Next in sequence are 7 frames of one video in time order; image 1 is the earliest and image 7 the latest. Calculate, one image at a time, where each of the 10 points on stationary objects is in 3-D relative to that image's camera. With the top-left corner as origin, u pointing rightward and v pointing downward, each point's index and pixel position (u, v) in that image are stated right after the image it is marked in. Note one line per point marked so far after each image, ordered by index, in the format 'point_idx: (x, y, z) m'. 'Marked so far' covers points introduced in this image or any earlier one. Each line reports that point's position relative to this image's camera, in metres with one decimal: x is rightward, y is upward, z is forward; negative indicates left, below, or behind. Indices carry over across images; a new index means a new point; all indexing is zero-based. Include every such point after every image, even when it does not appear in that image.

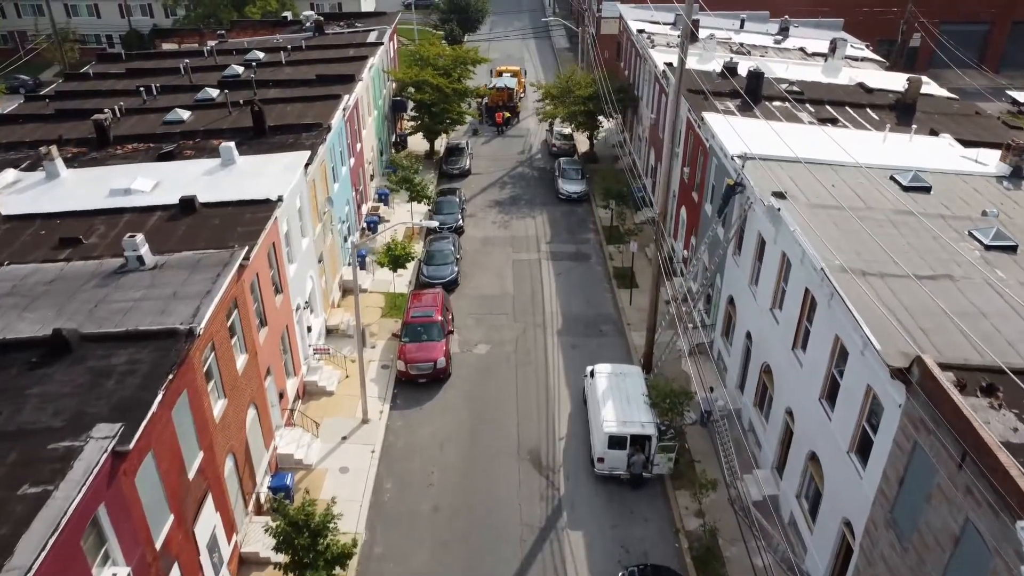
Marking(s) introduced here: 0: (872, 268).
0: (+4.7, +0.3, +14.6) m
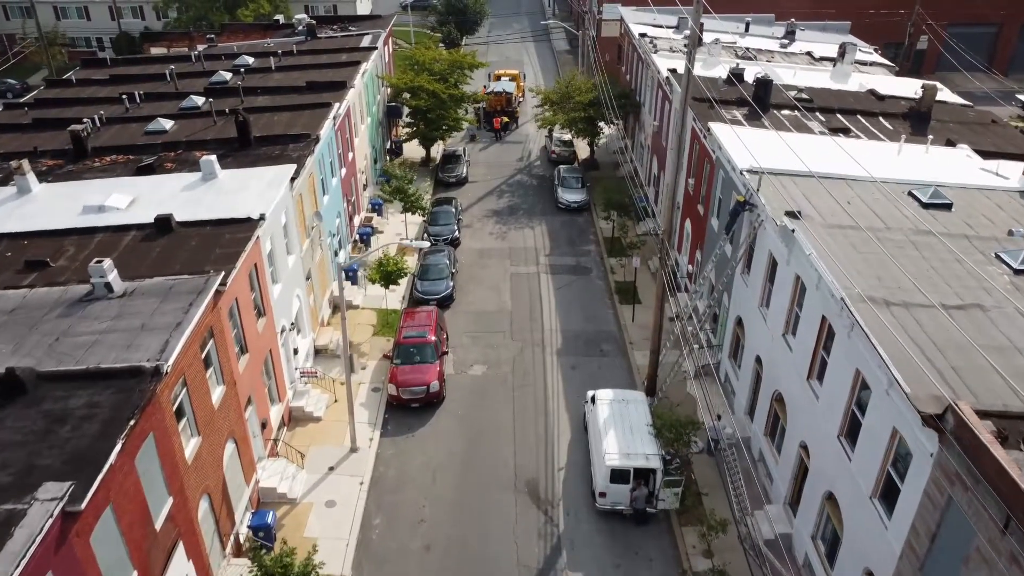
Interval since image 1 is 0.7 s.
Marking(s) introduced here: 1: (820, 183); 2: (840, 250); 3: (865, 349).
0: (+4.7, -0.1, +13.5) m
1: (+5.1, +1.7, +18.3) m
2: (+4.5, +0.5, +15.1) m
3: (+4.1, -0.7, +12.9) m
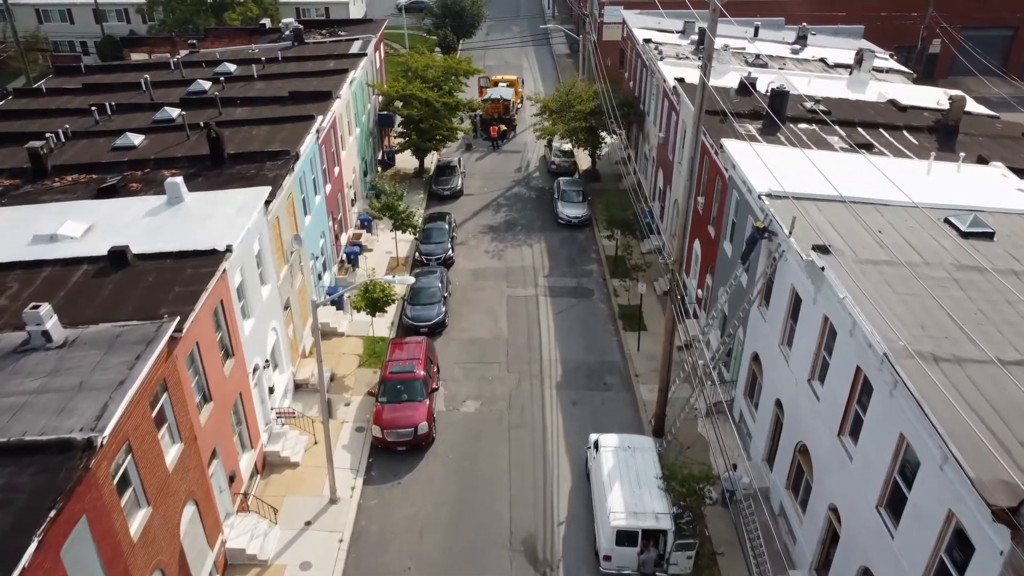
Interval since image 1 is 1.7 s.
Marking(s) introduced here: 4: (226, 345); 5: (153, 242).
0: (+4.6, -0.7, +11.8) m
1: (+5.0, +1.2, +16.6) m
2: (+4.4, 0.0, +13.4) m
3: (+4.0, -1.3, +11.2) m
4: (-4.1, -0.8, +16.1) m
5: (-5.2, +0.7, +16.2) m
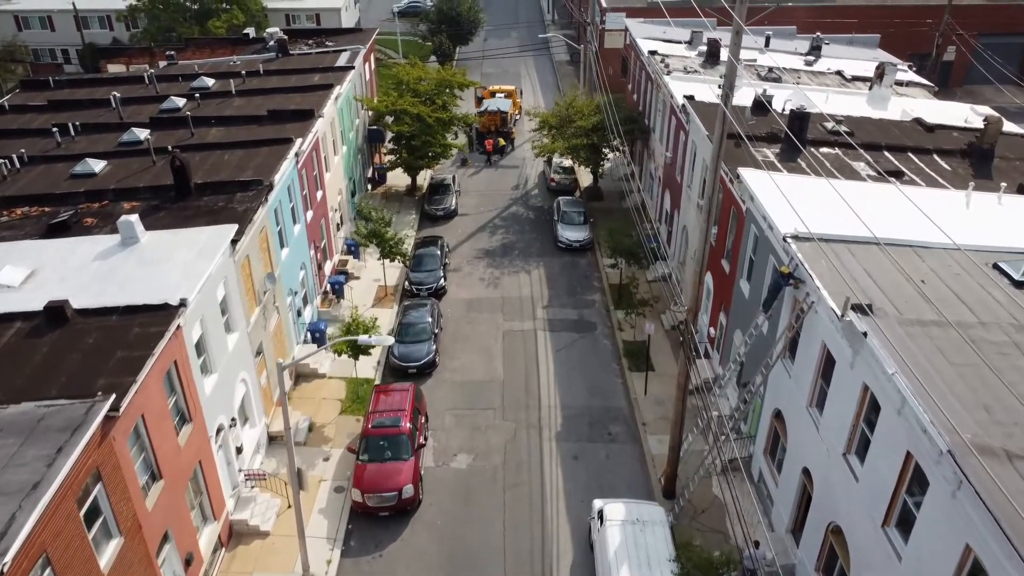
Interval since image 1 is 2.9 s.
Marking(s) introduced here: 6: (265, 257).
0: (+4.5, -1.4, +9.9) m
1: (+4.9, +0.5, +14.7) m
2: (+4.3, -0.7, +11.5) m
3: (+3.9, -2.0, +9.3) m
4: (-4.2, -1.6, +14.3) m
5: (-5.3, -0.1, +14.3) m
6: (-4.2, +0.5, +18.9) m
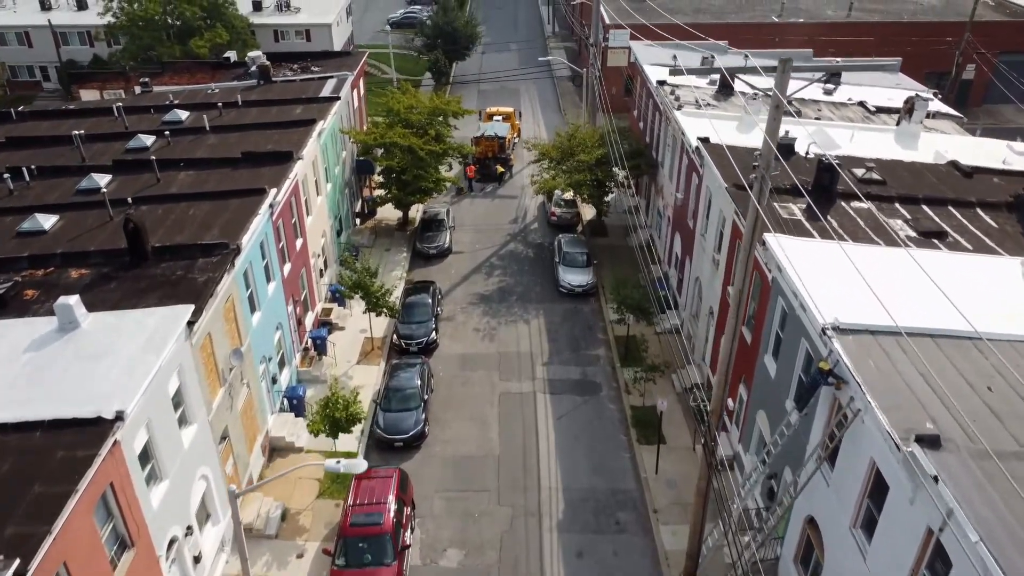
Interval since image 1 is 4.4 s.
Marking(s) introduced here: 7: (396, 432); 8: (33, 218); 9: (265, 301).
0: (+4.4, -2.5, +7.9) m
1: (+4.9, -0.7, +12.6) m
2: (+4.2, -1.9, +9.4) m
3: (+3.9, -3.1, +7.2) m
4: (-4.3, -2.7, +12.2) m
5: (-5.3, -1.2, +12.2) m
6: (-4.3, -0.6, +16.9) m
7: (-2.0, -2.6, +19.7) m
8: (-7.9, +1.2, +18.4) m
9: (-4.3, -0.2, +19.3) m
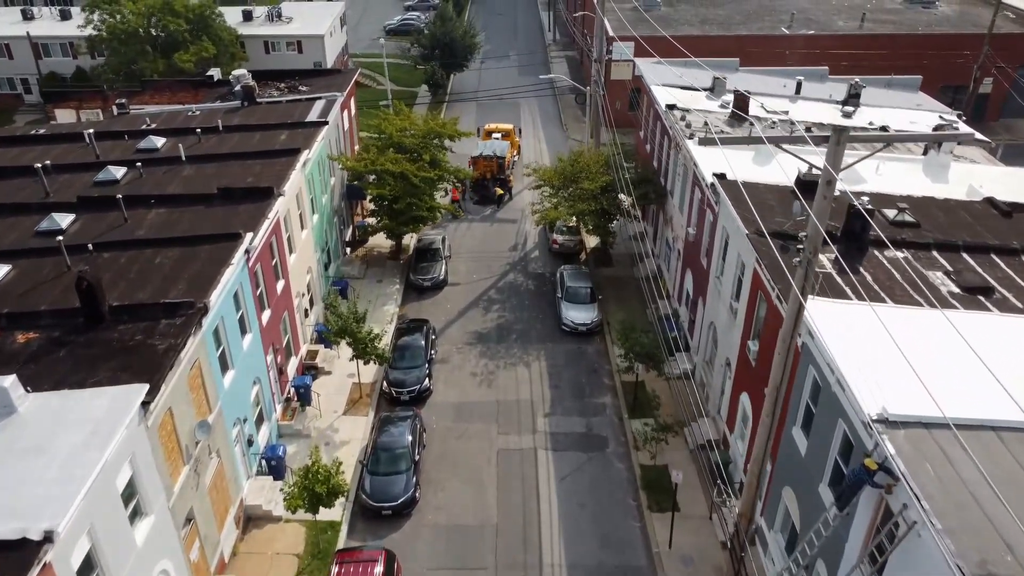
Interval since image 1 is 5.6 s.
0: (+4.4, -3.4, +6.1) m
1: (+4.8, -1.6, +10.9) m
2: (+4.2, -2.8, +7.7) m
3: (+3.9, -4.0, +5.5) m
4: (-4.3, -3.6, +10.5) m
5: (-5.4, -2.1, +10.5) m
6: (-4.3, -1.5, +15.1) m
7: (-2.1, -3.4, +18.0) m
8: (-7.9, +0.3, +16.6) m
9: (-4.3, -1.1, +17.5) m
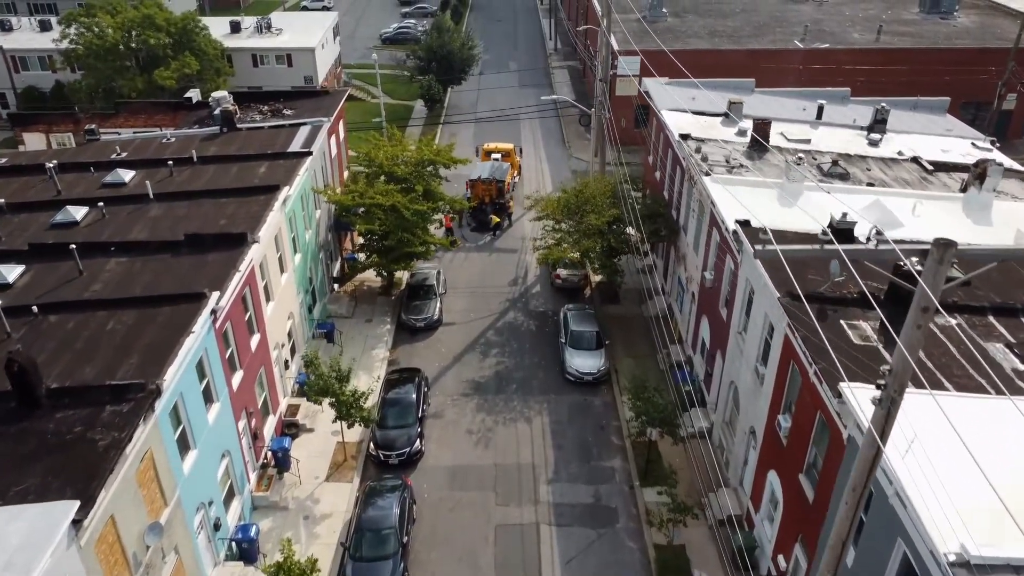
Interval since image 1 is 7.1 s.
0: (+4.4, -4.3, +4.1) m
1: (+4.8, -2.5, +8.9) m
2: (+4.2, -3.7, +5.7) m
3: (+3.9, -4.9, +3.5) m
4: (-4.3, -4.5, +8.4) m
5: (-5.4, -3.0, +8.5) m
6: (-4.3, -2.4, +13.1) m
7: (-2.1, -4.4, +16.0) m
8: (-7.9, -0.6, +14.6) m
9: (-4.3, -2.0, +15.5) m
